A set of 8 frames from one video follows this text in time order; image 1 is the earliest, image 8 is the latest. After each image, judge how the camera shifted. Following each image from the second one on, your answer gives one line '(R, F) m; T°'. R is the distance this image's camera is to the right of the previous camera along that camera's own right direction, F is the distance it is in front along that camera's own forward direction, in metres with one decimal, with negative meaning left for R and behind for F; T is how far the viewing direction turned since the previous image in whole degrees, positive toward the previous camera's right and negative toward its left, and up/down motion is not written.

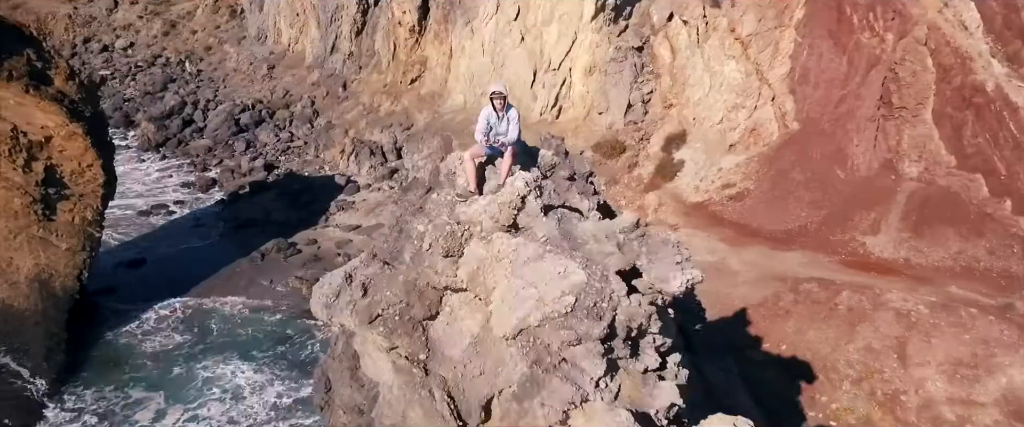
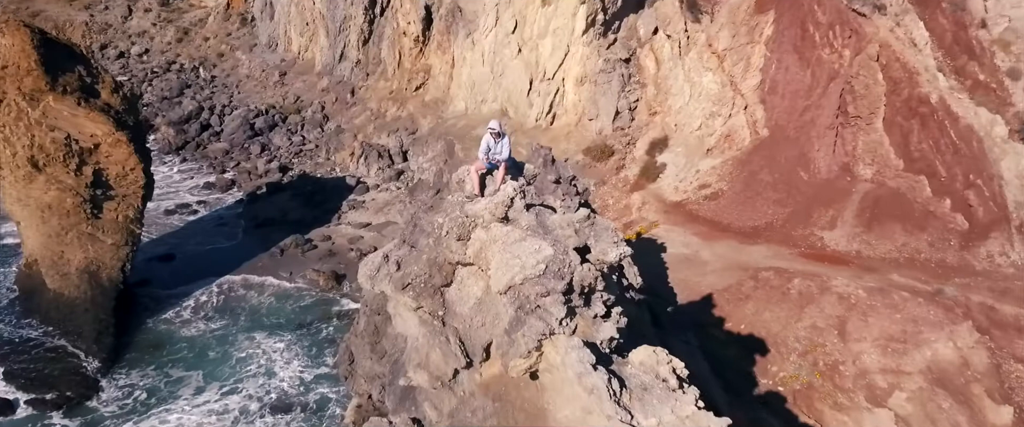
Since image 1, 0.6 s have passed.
(+0.1, -2.1) m; 0°
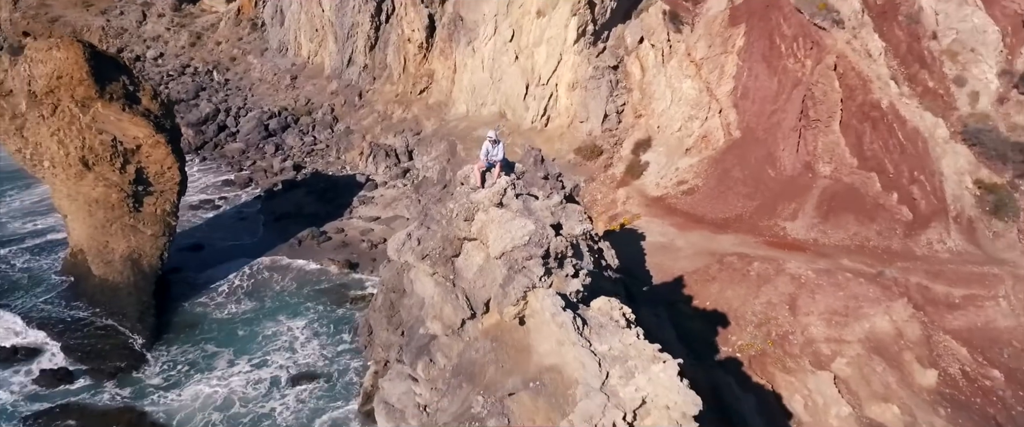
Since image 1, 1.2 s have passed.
(+0.1, -2.3) m; 0°
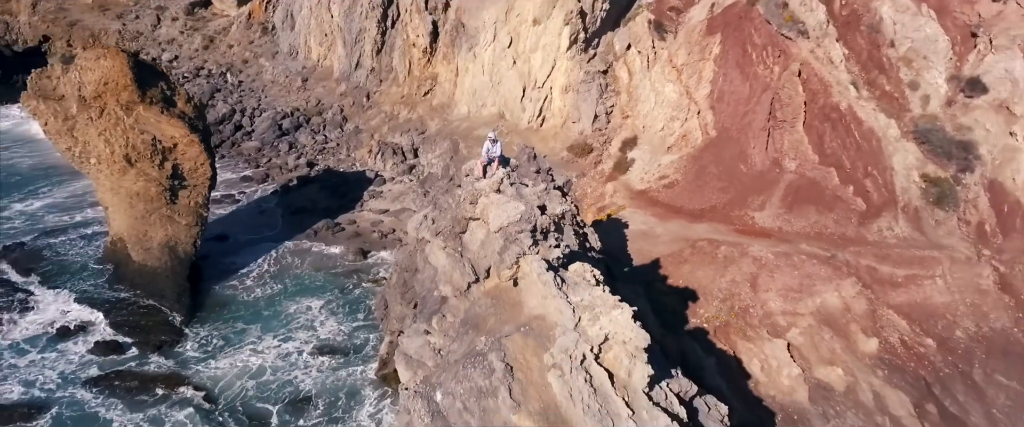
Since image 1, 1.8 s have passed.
(+0.1, -2.4) m; 0°
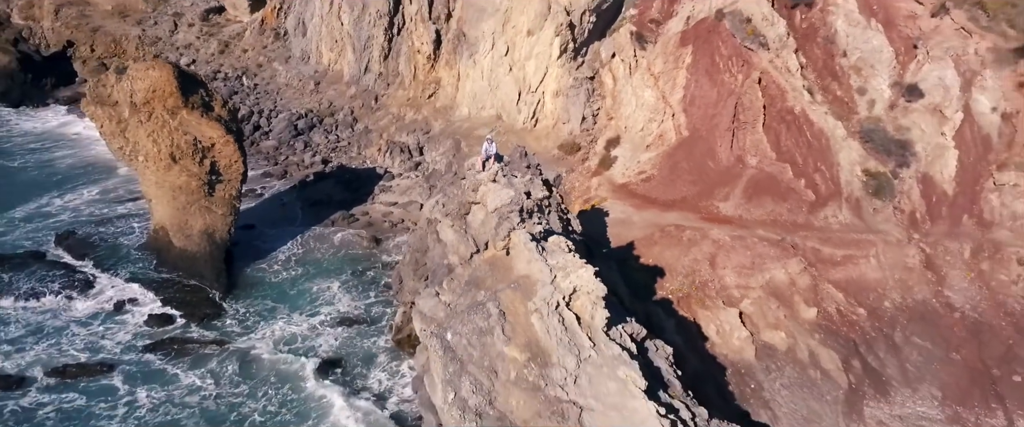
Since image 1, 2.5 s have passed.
(+0.1, -3.4) m; 0°
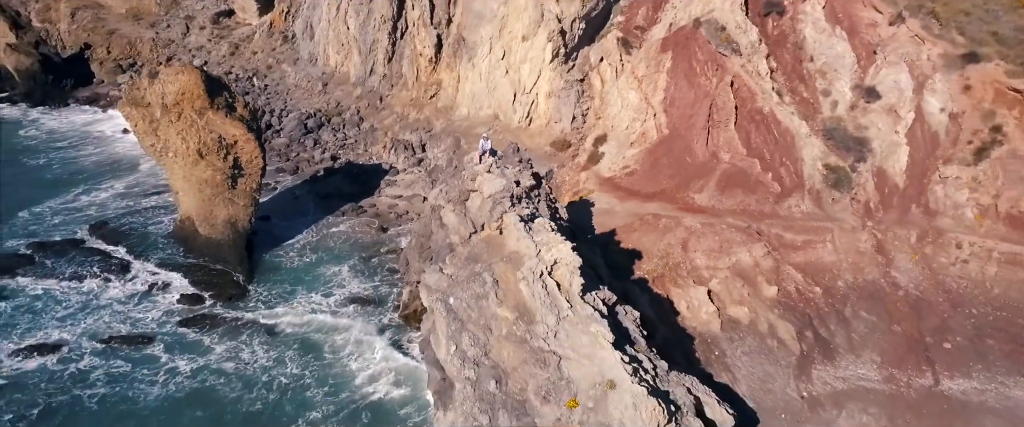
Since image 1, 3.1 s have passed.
(+0.2, -2.8) m; 0°
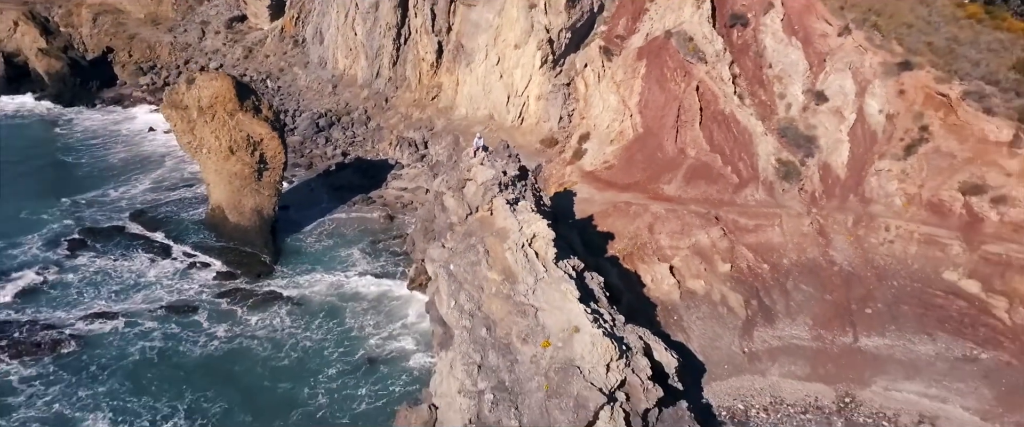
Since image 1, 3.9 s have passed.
(+0.3, -4.1) m; 0°
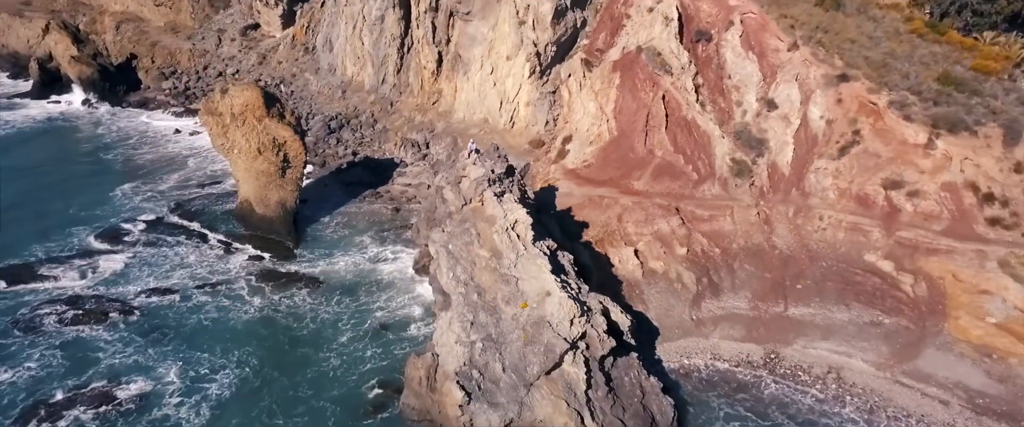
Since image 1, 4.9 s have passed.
(+0.5, -5.1) m; 0°
